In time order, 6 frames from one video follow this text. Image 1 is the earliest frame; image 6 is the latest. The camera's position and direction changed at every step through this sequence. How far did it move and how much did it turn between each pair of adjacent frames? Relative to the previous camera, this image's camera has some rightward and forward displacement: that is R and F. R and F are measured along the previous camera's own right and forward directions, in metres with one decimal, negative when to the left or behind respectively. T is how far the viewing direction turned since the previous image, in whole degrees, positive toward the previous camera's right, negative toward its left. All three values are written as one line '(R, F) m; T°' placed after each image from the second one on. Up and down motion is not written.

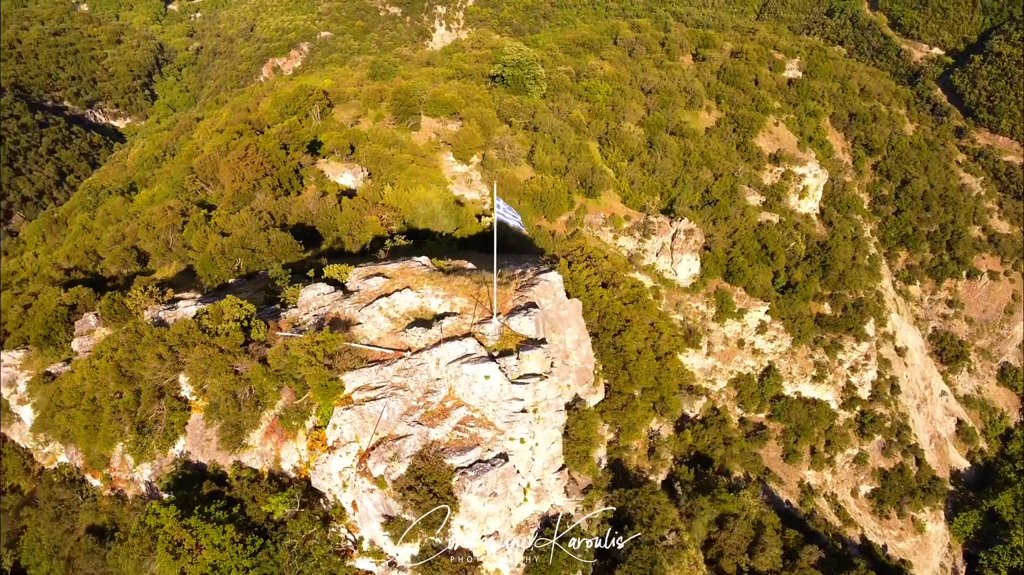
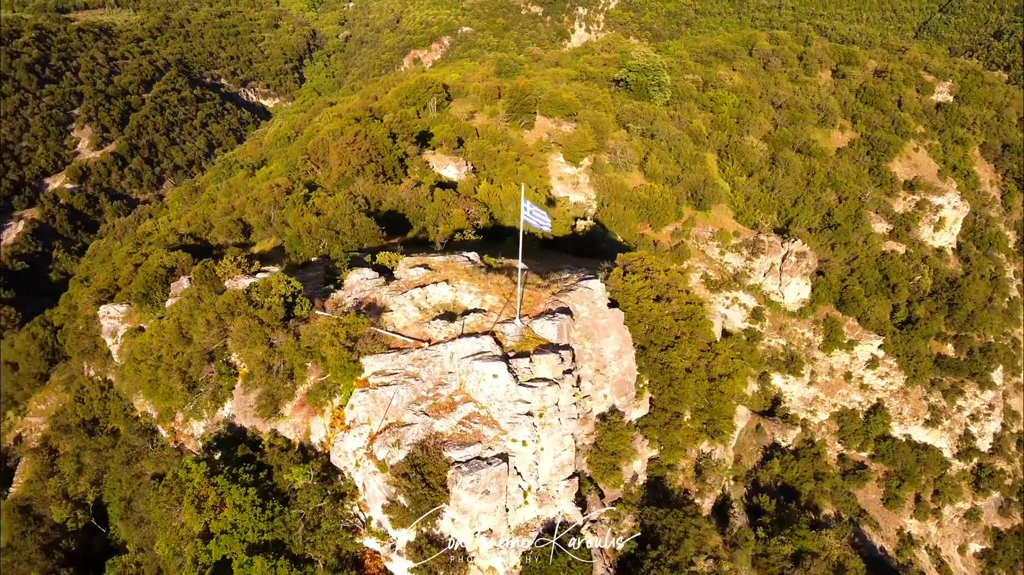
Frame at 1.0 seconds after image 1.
(+1.0, +0.2) m; -7°
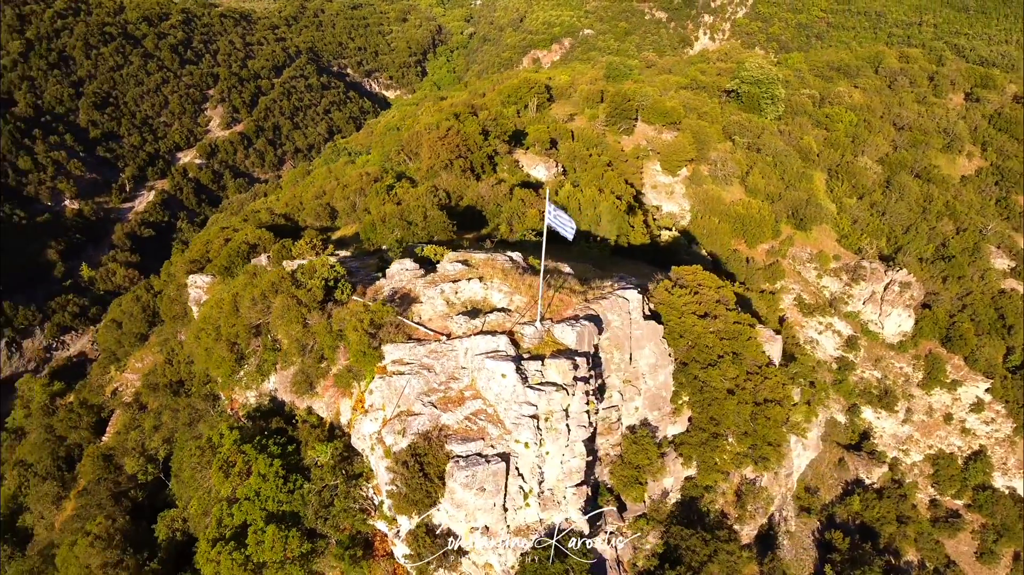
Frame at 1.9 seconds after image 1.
(+0.9, +0.1) m; -6°
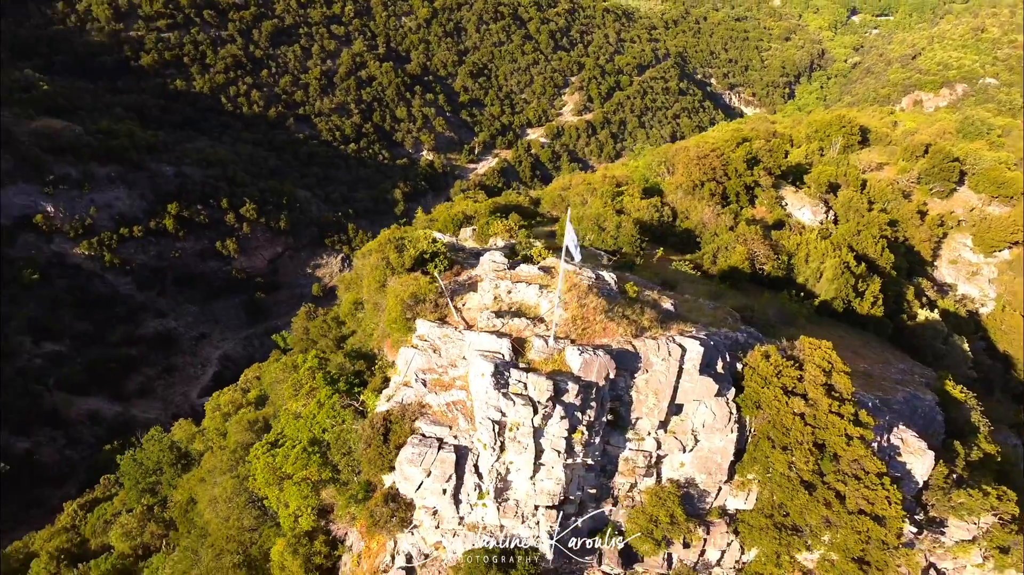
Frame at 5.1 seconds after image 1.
(+3.1, 0.0) m; -16°
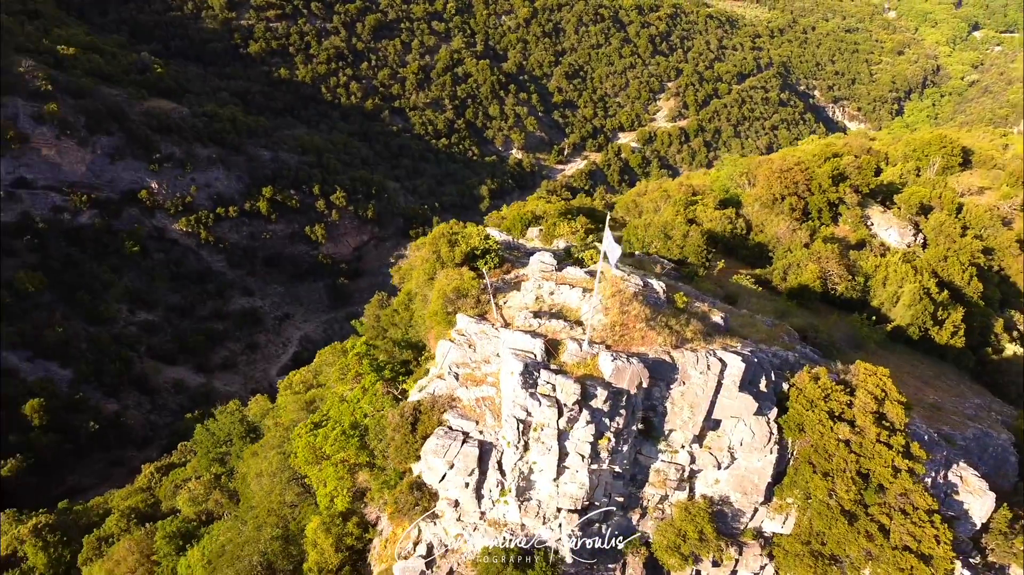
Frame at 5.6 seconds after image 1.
(+0.2, 0.0) m; -5°
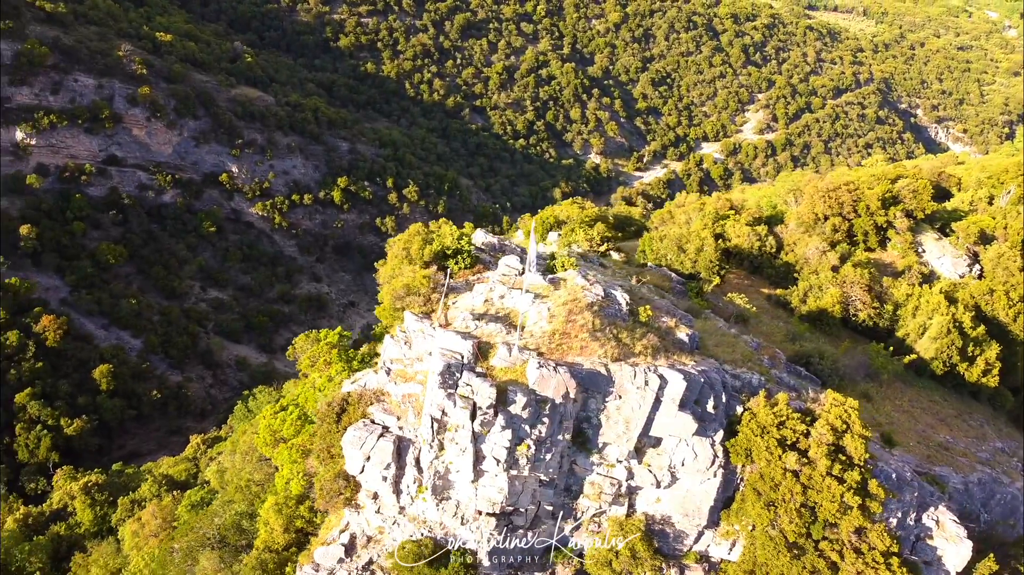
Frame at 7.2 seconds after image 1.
(+1.8, -0.4) m; 0°
